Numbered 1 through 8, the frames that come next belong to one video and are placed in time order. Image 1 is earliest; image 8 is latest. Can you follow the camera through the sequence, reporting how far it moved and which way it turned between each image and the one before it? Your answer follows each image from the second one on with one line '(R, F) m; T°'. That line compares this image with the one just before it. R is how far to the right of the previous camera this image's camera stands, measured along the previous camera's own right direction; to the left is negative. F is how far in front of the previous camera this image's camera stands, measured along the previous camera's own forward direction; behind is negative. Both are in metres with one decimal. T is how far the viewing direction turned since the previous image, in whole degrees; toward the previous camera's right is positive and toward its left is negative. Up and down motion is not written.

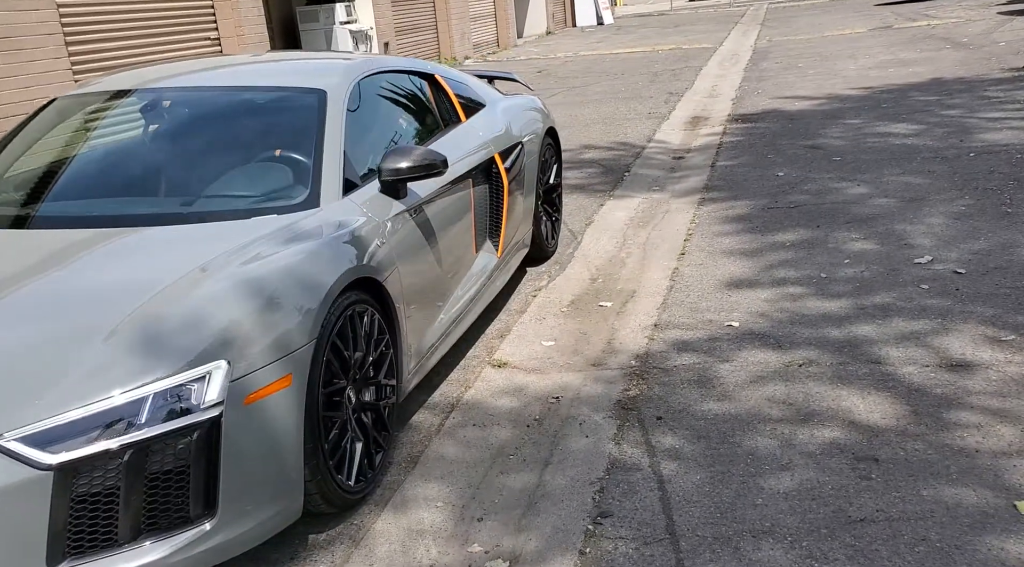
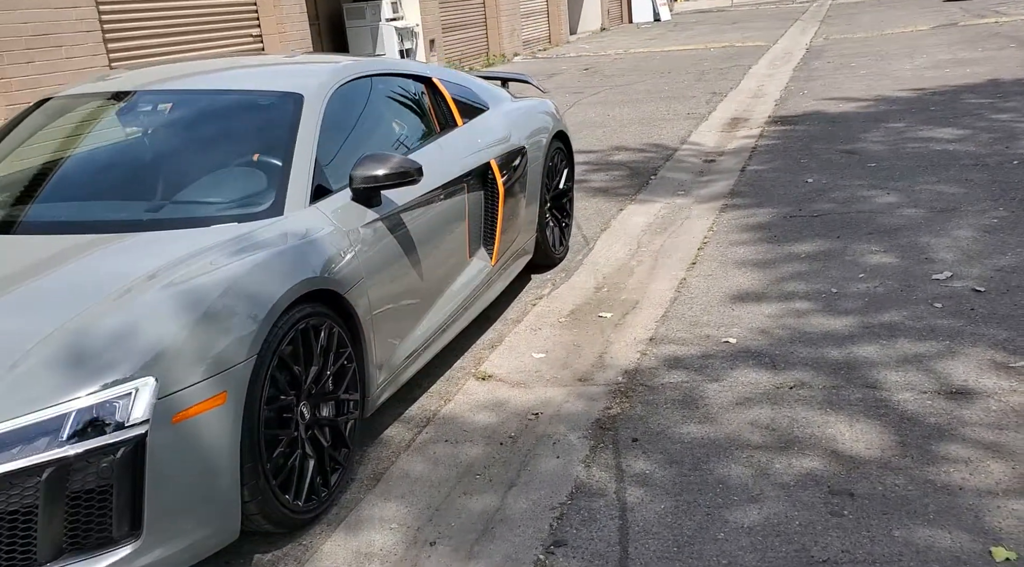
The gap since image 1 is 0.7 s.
(+0.3, +0.1) m; -3°
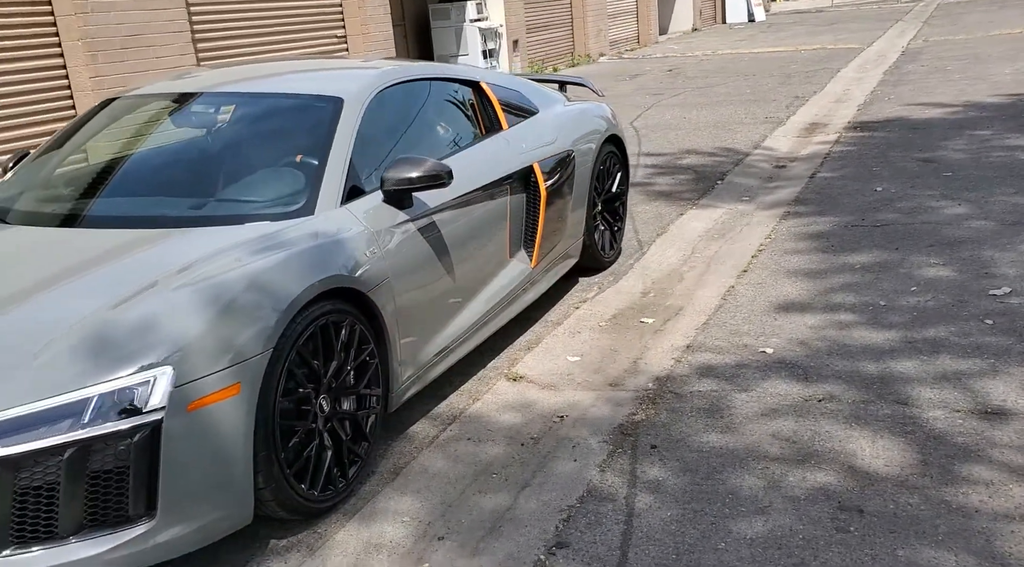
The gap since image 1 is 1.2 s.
(+0.2, 0.0) m; -5°
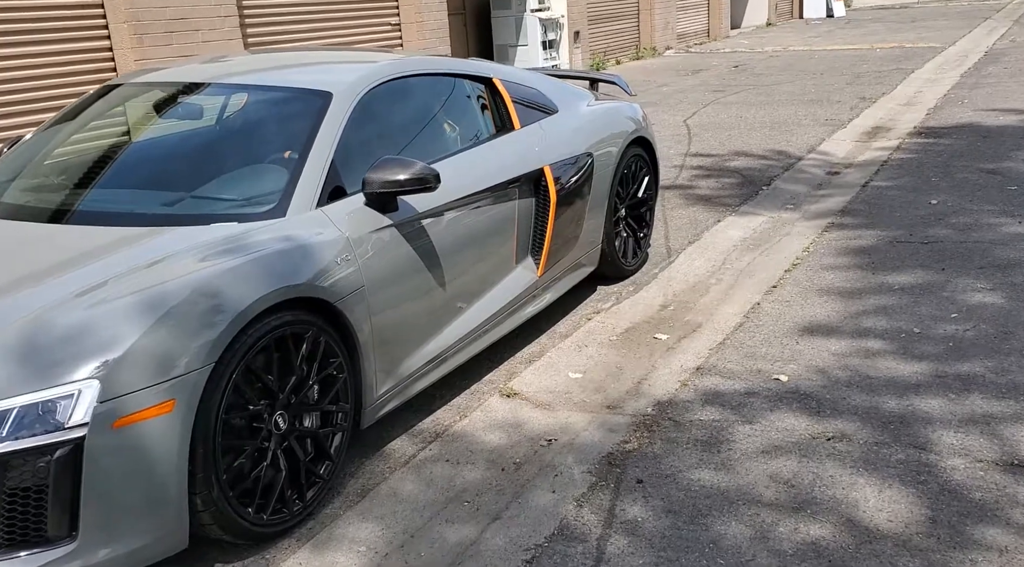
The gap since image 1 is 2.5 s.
(+0.3, +0.3) m; -4°
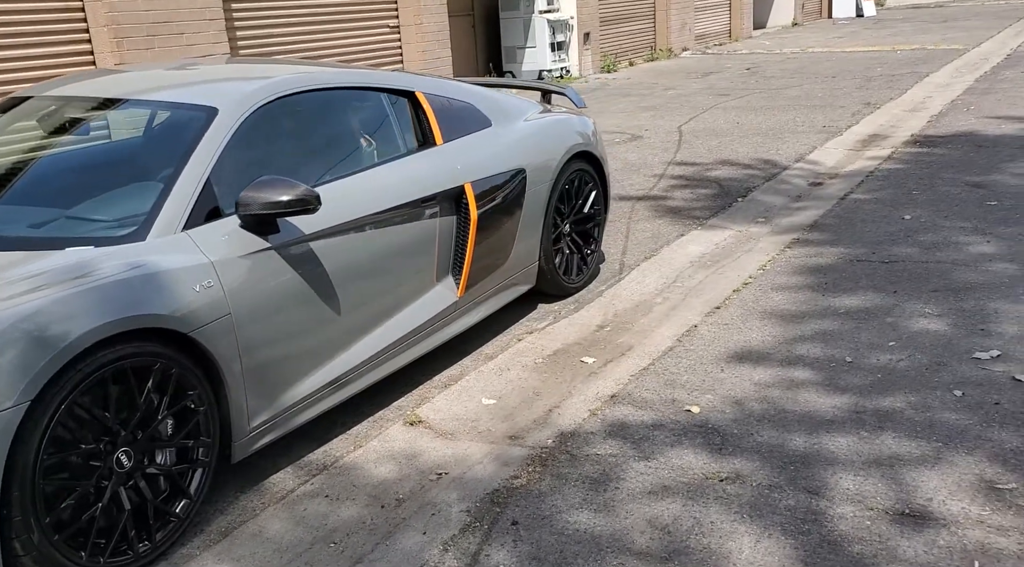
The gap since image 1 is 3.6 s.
(+0.5, +0.2) m; -2°
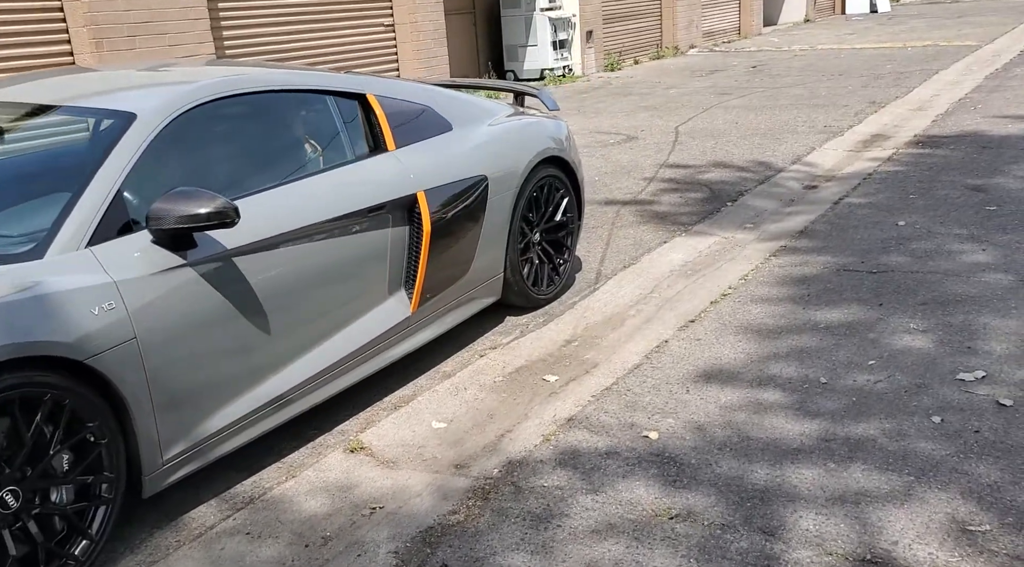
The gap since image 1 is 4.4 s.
(+0.3, +0.3) m; -1°
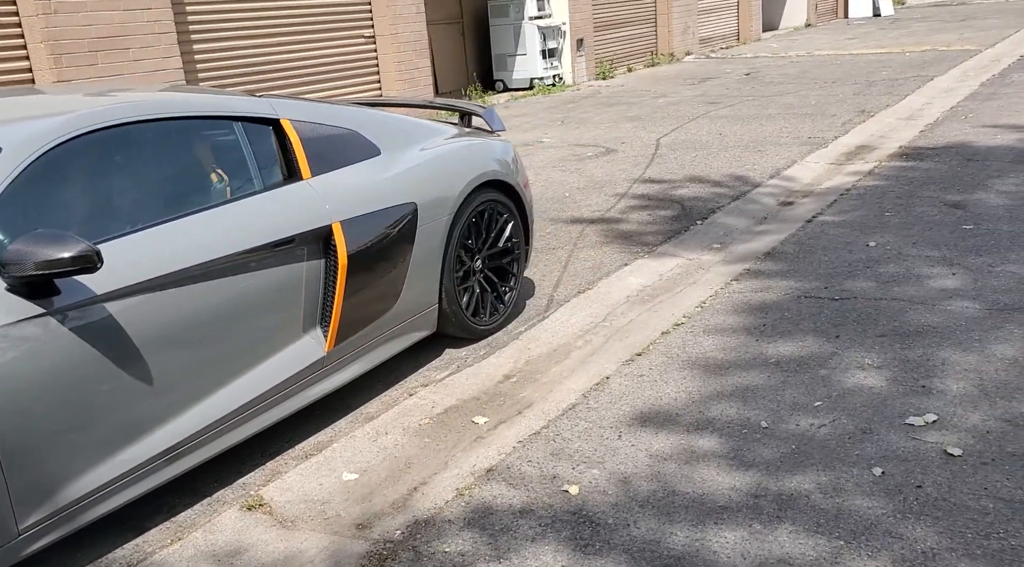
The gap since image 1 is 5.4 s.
(+0.4, +0.3) m; -1°
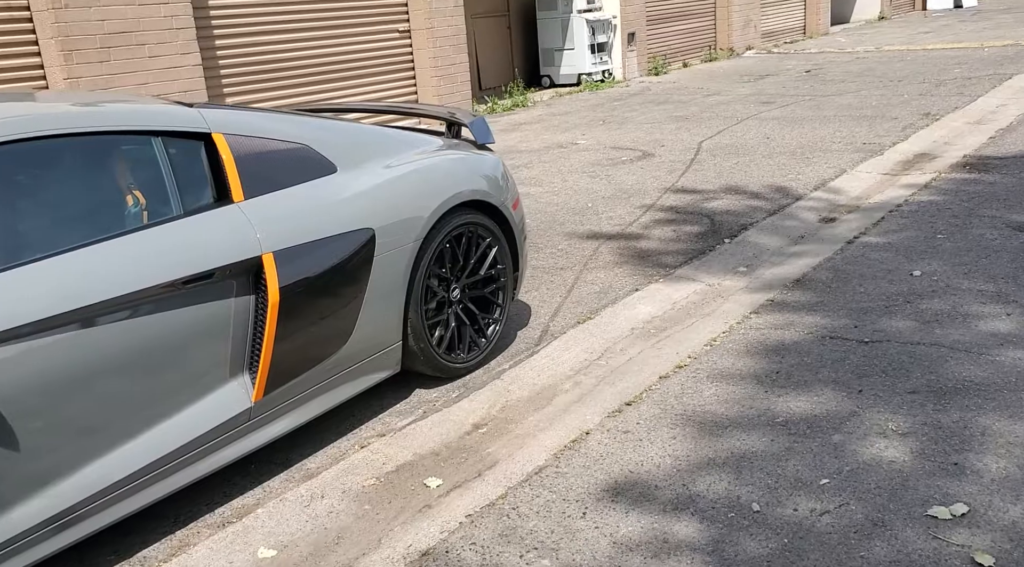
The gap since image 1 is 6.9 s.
(+0.4, +0.6) m; -4°
